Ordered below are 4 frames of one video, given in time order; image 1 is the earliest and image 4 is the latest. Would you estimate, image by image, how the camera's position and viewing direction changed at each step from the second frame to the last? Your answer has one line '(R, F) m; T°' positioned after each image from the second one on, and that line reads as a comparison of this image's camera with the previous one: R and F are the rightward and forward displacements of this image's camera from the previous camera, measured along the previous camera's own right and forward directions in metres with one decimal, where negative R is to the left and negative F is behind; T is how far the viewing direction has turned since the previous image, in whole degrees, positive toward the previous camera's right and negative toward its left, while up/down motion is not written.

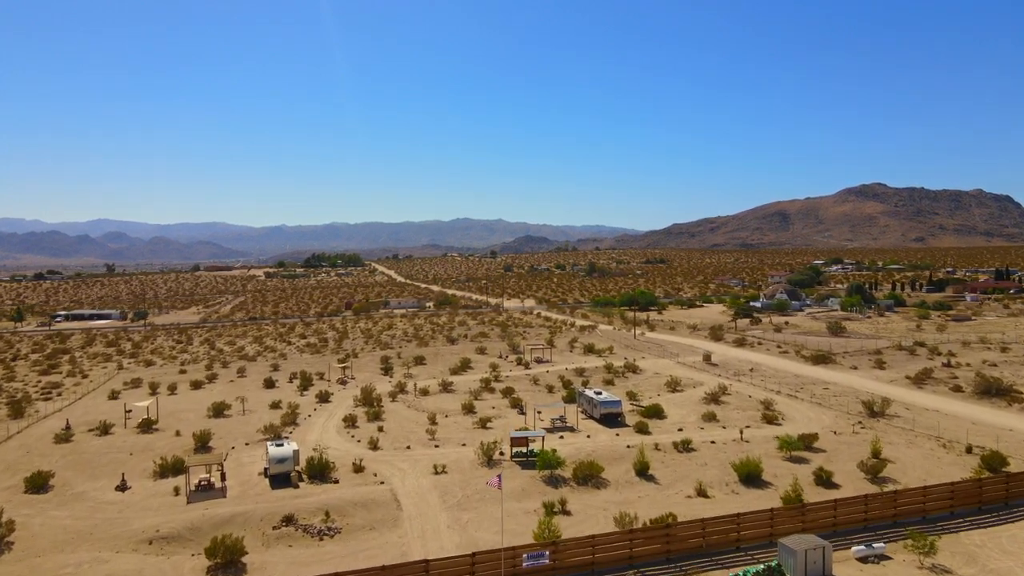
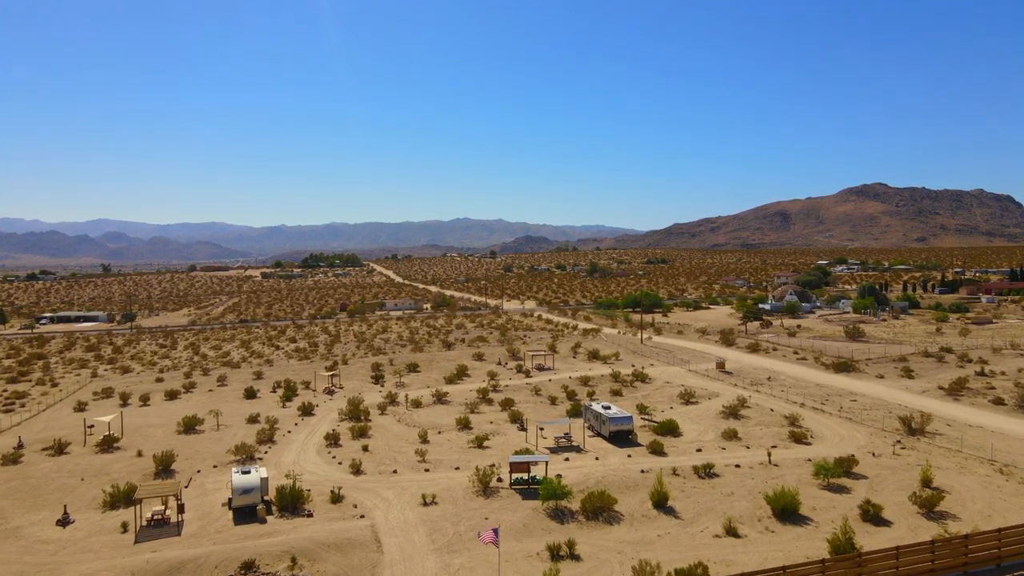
(0.0, +2.9) m; 0°
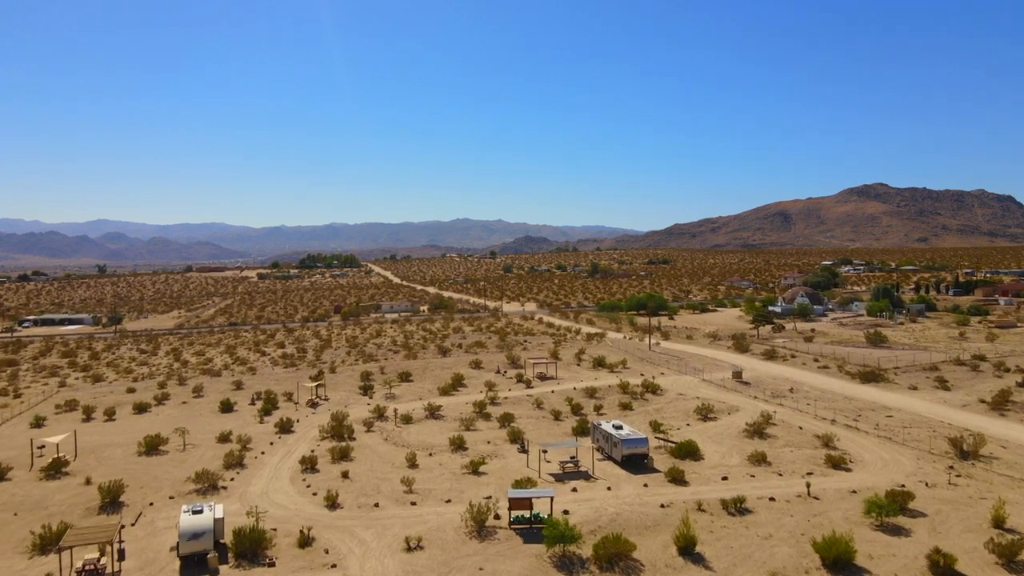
(0.0, +3.0) m; 0°
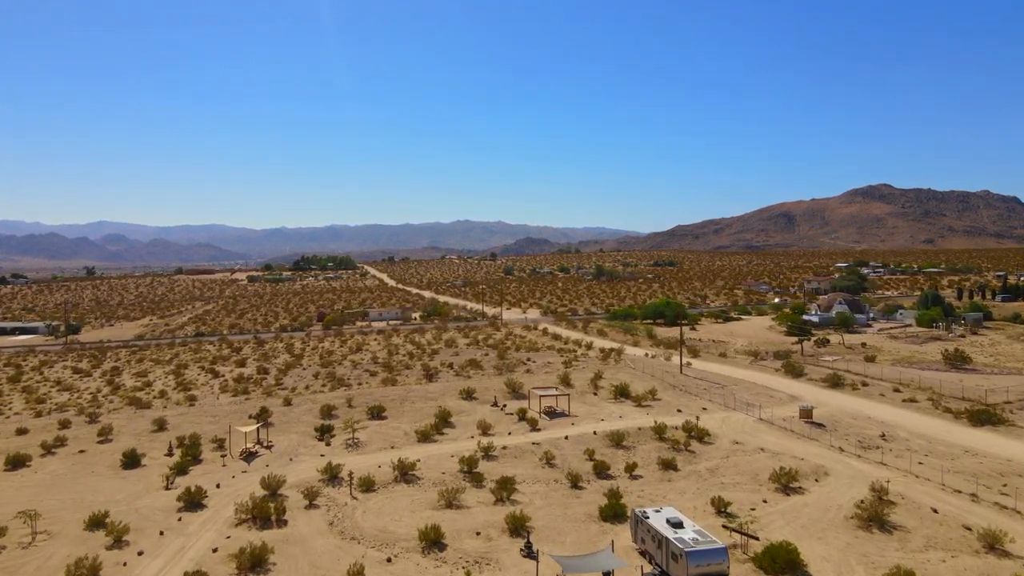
(0.0, +8.5) m; 0°
